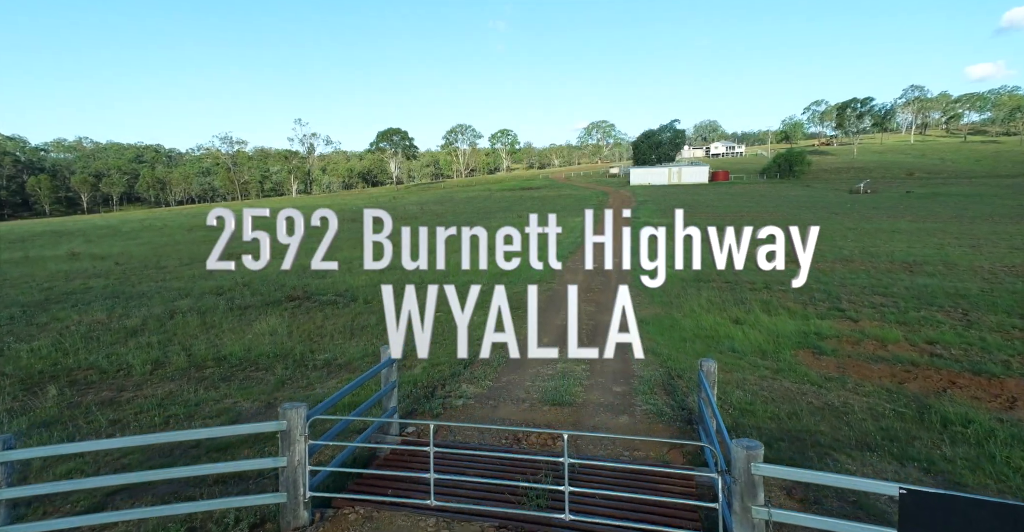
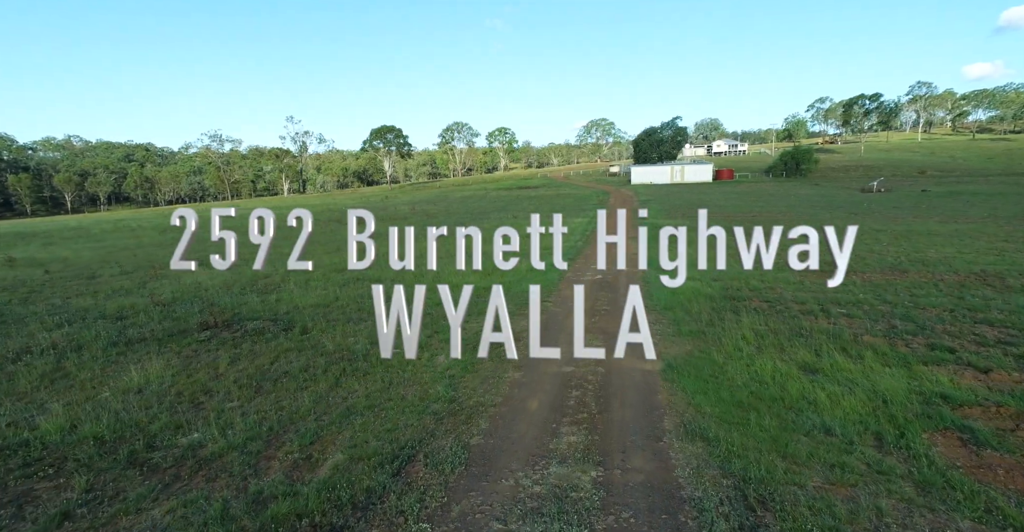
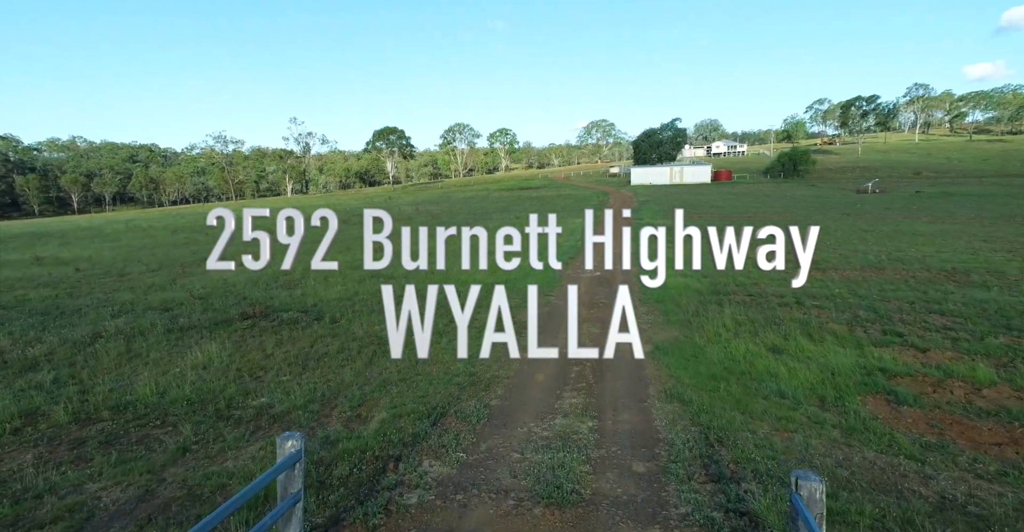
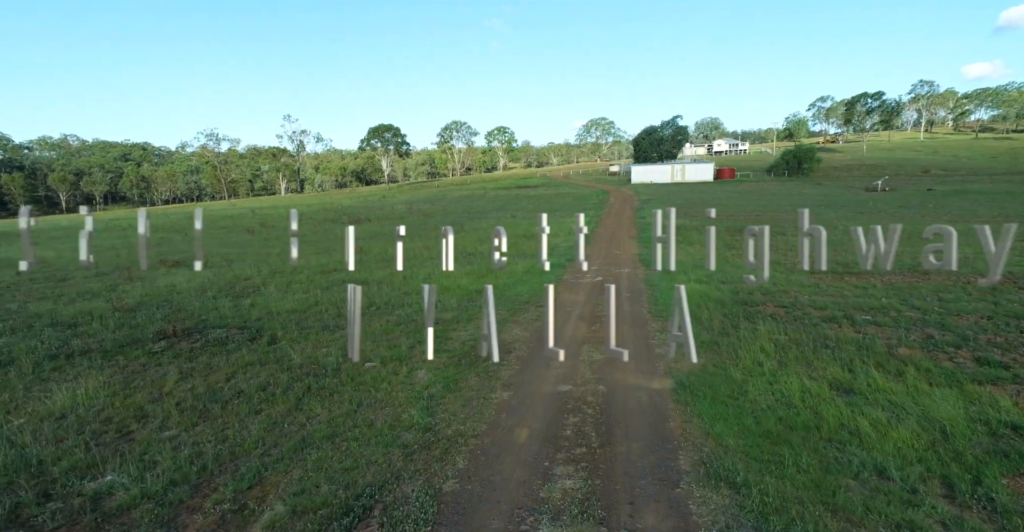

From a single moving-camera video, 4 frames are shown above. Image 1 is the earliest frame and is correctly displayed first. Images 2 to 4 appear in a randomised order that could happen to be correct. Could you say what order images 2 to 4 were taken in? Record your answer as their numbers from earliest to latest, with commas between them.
3, 2, 4
